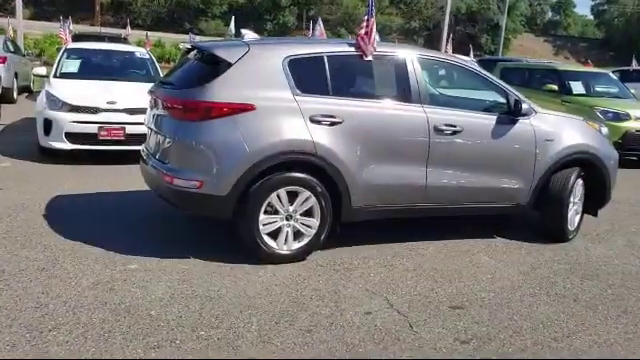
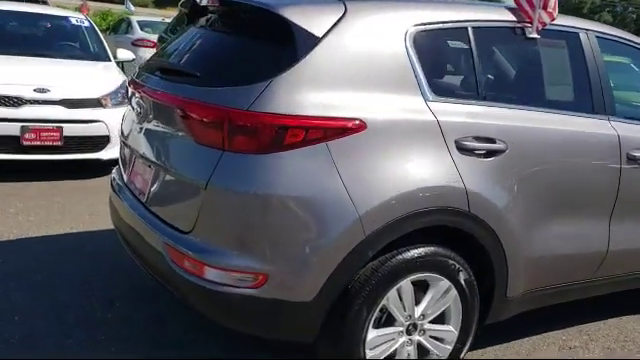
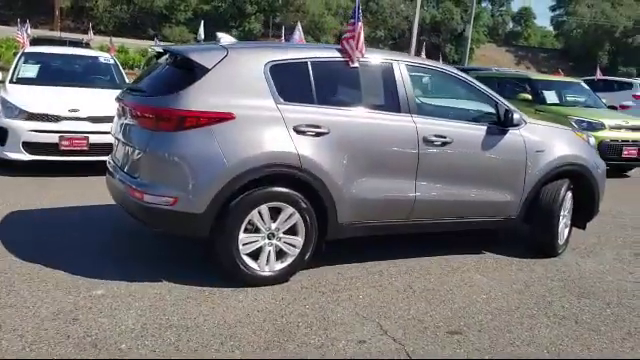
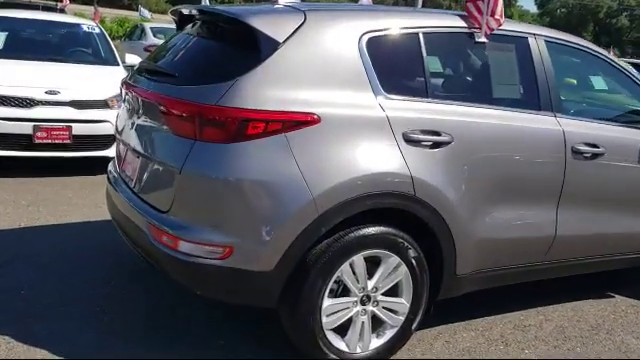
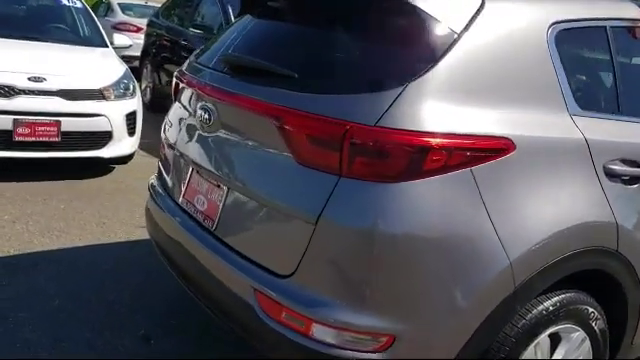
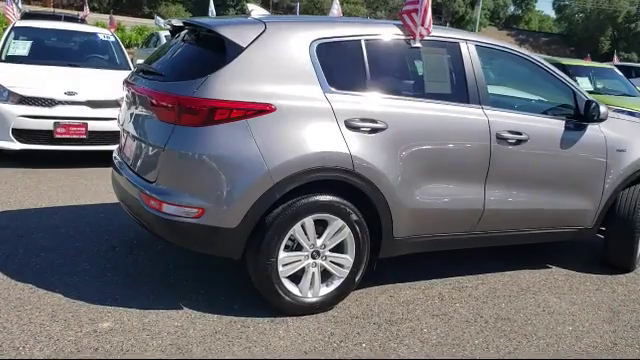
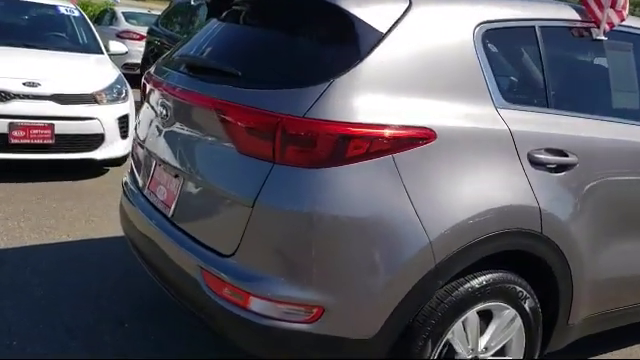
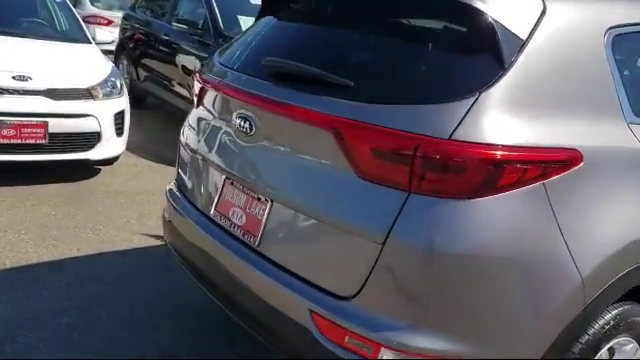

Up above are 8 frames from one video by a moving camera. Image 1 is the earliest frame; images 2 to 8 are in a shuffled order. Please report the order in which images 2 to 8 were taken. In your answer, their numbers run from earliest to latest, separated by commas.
3, 6, 4, 2, 7, 5, 8
